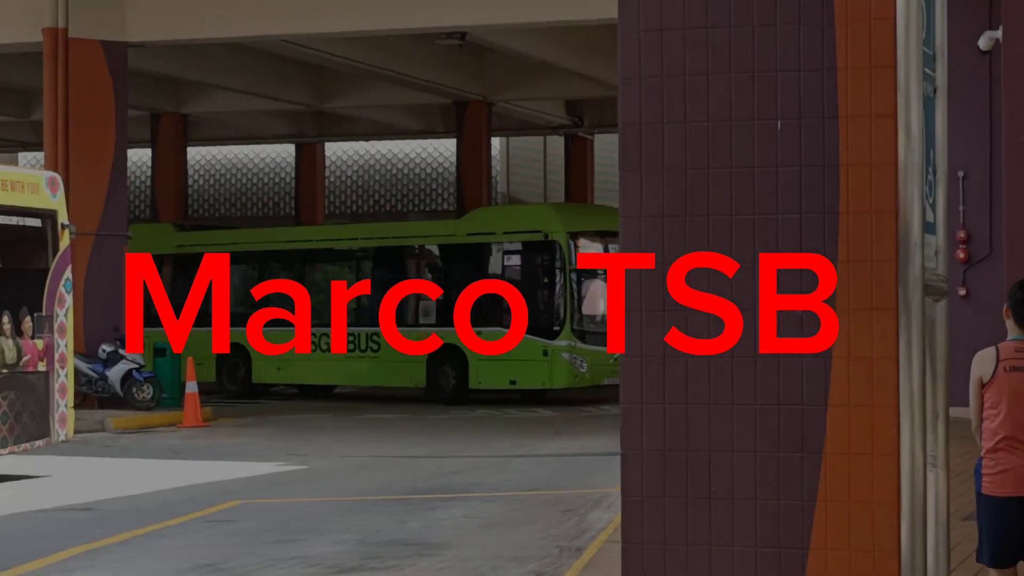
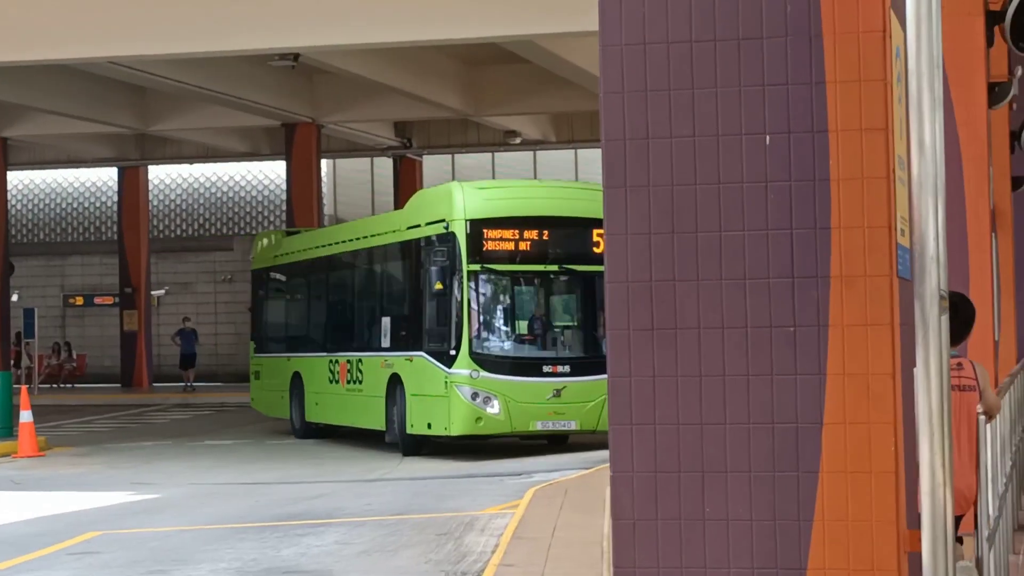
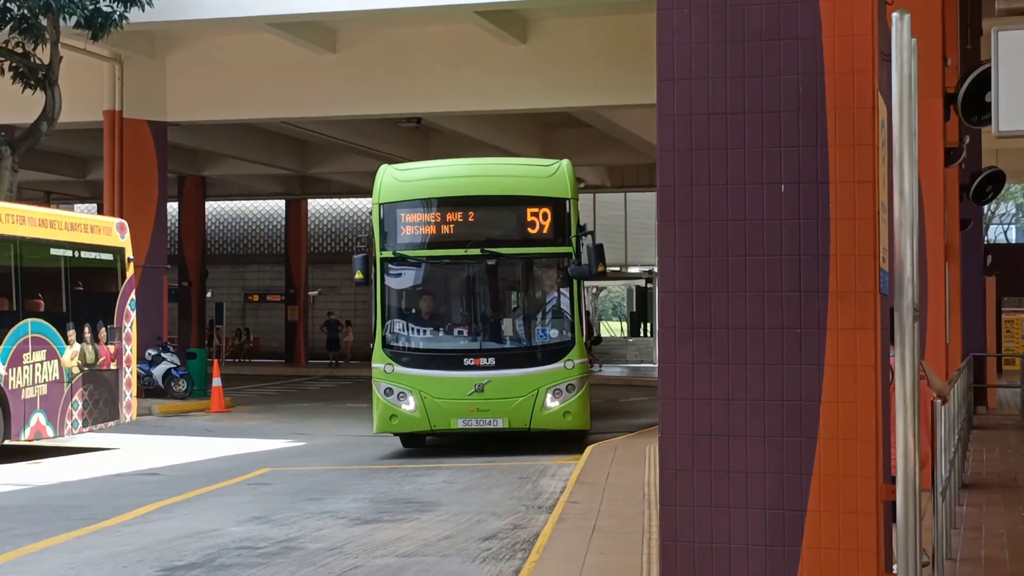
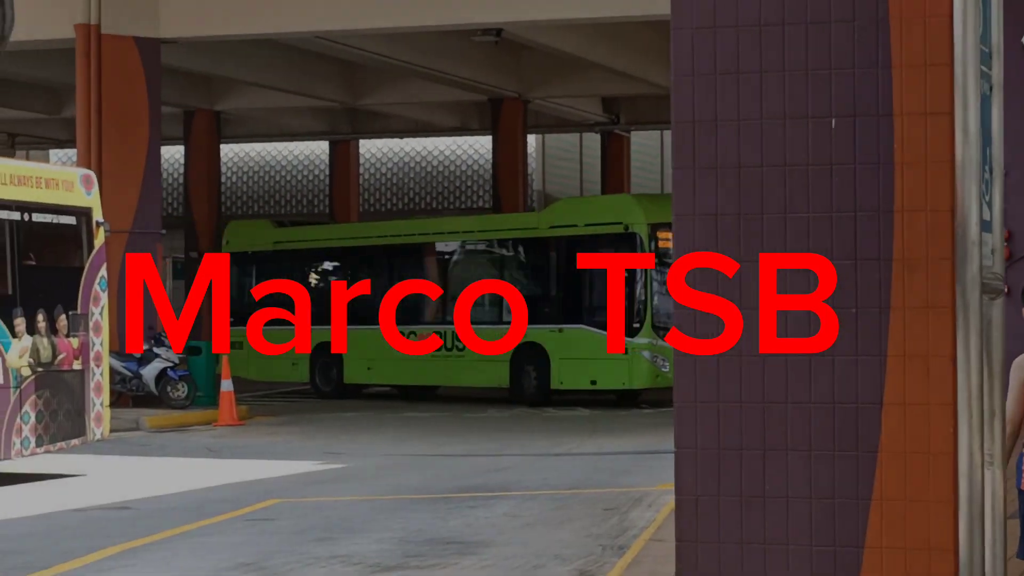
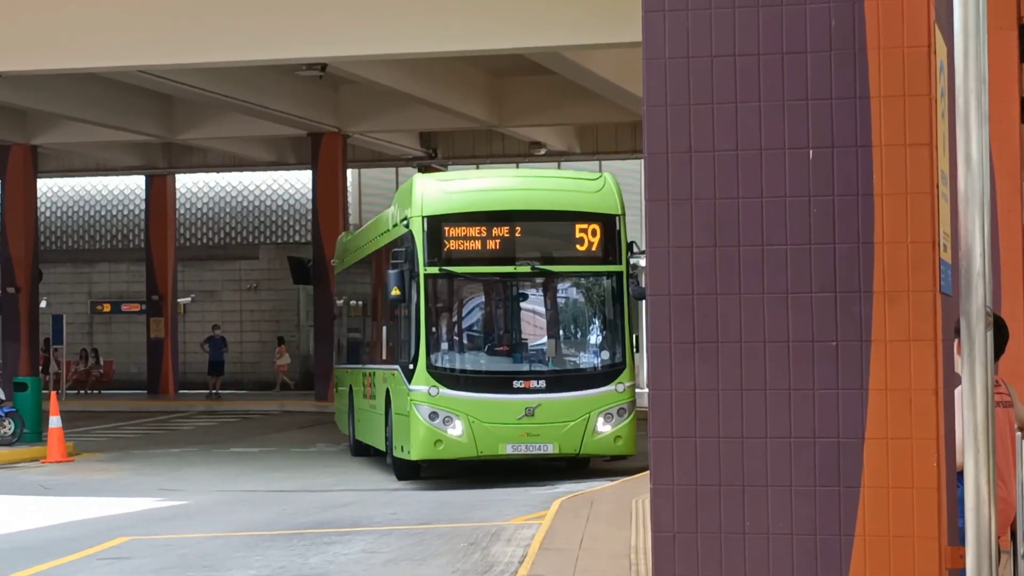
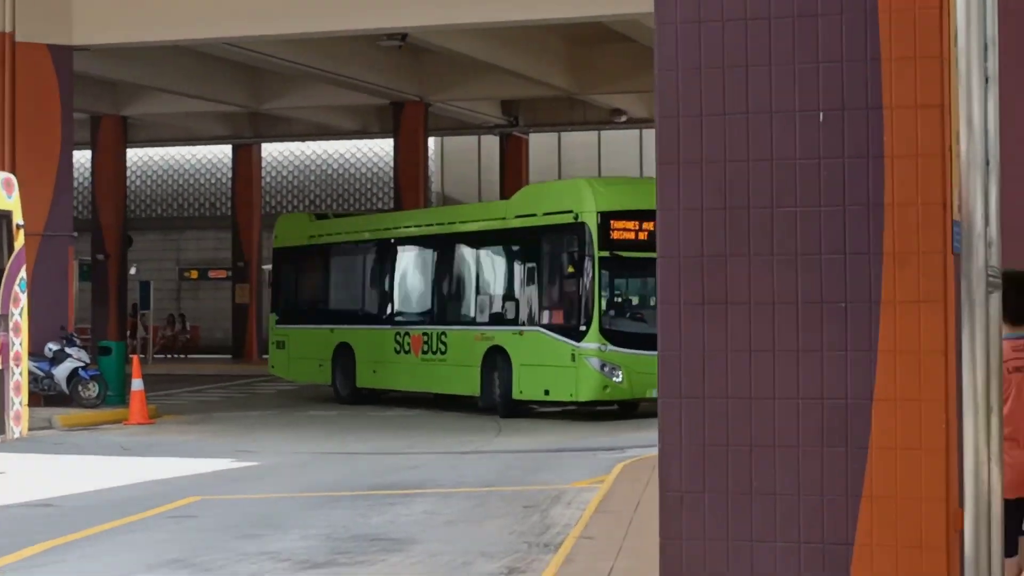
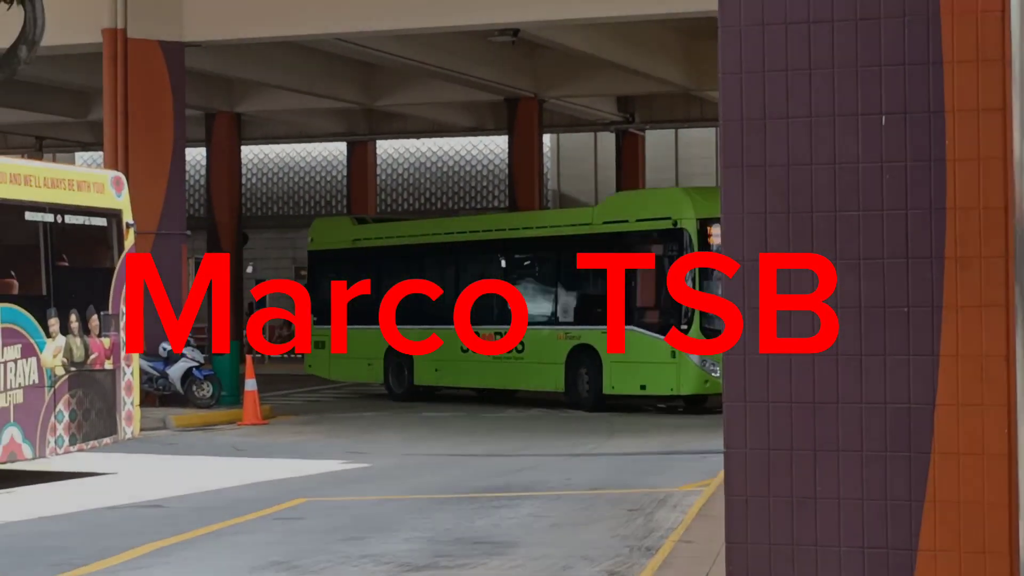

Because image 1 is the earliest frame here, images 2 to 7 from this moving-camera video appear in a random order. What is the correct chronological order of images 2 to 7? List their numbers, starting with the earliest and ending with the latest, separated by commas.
4, 7, 6, 2, 5, 3
